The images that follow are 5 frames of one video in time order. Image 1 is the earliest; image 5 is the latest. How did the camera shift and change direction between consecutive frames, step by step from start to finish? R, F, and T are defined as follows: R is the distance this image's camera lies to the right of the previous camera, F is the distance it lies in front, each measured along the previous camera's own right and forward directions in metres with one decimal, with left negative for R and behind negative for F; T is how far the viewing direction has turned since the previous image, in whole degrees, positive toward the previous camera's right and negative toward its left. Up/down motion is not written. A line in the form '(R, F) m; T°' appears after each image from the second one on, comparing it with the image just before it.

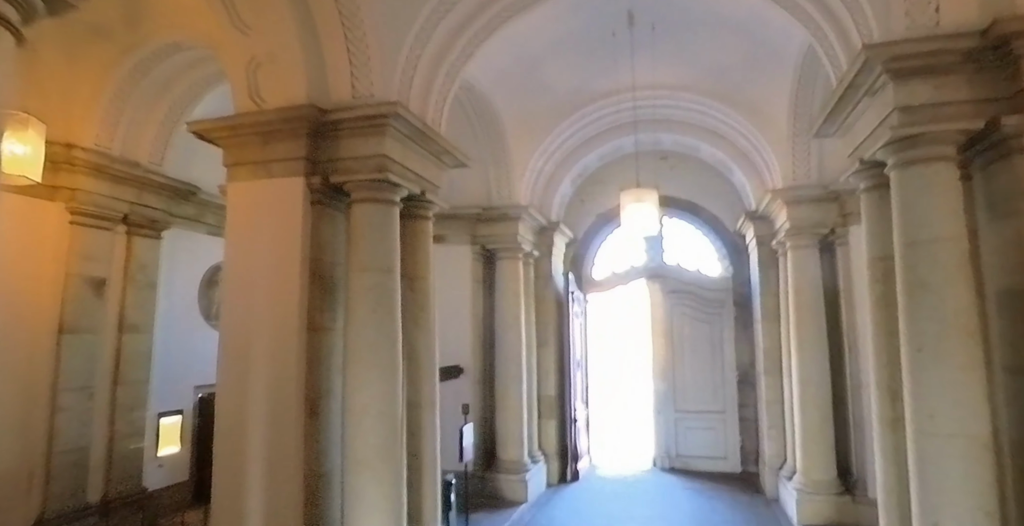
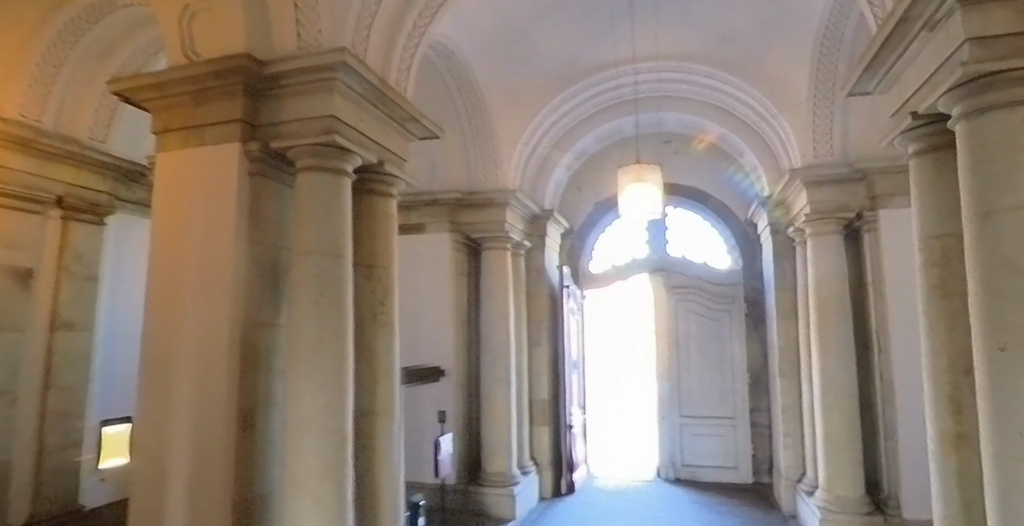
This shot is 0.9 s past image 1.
(+0.1, +0.6) m; 0°
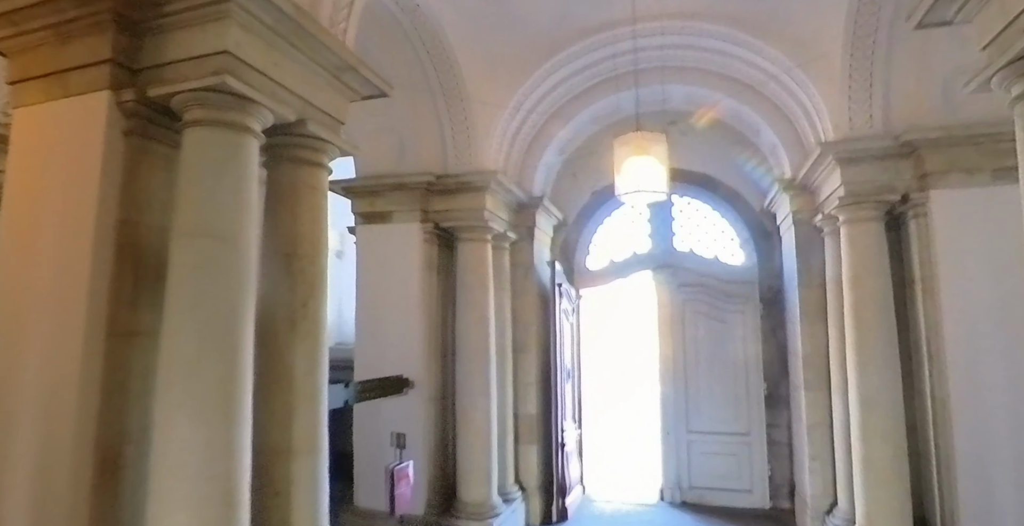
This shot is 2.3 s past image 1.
(+0.2, +0.7) m; 0°
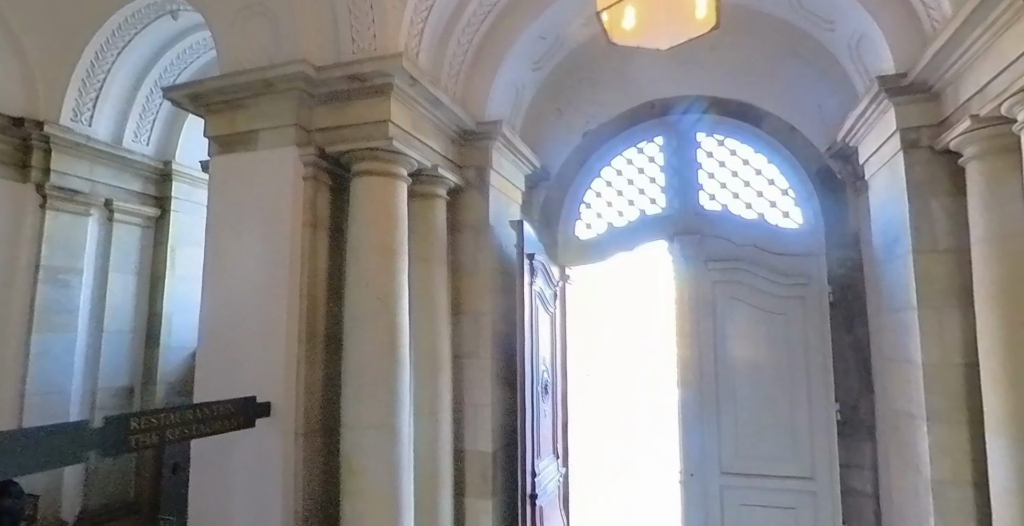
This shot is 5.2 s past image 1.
(+0.3, +1.8) m; 0°
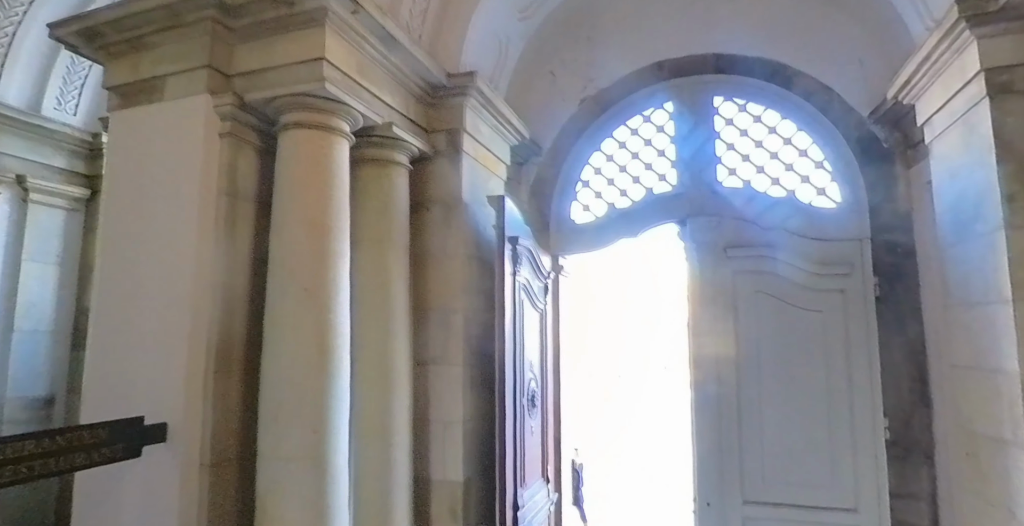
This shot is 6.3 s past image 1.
(+0.1, +0.6) m; 0°
